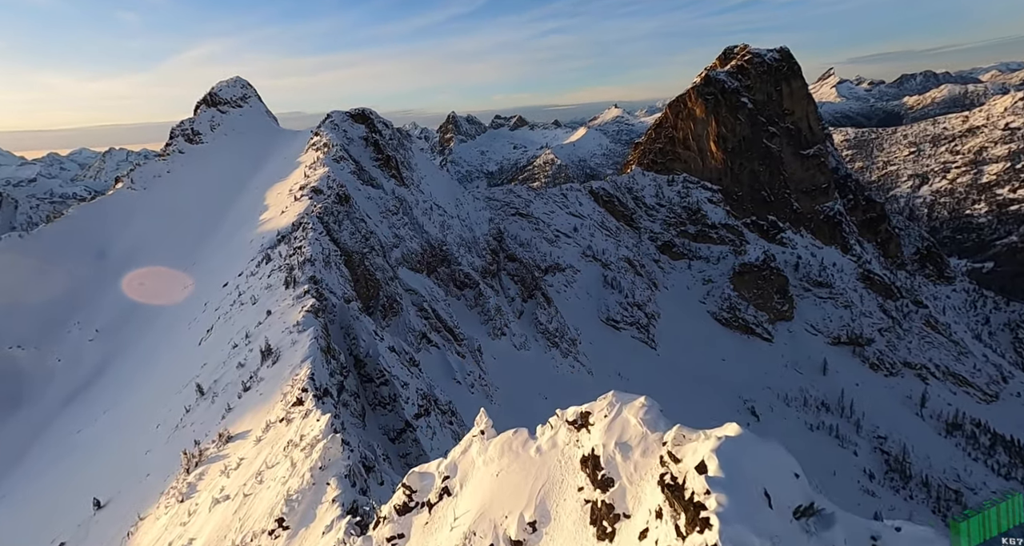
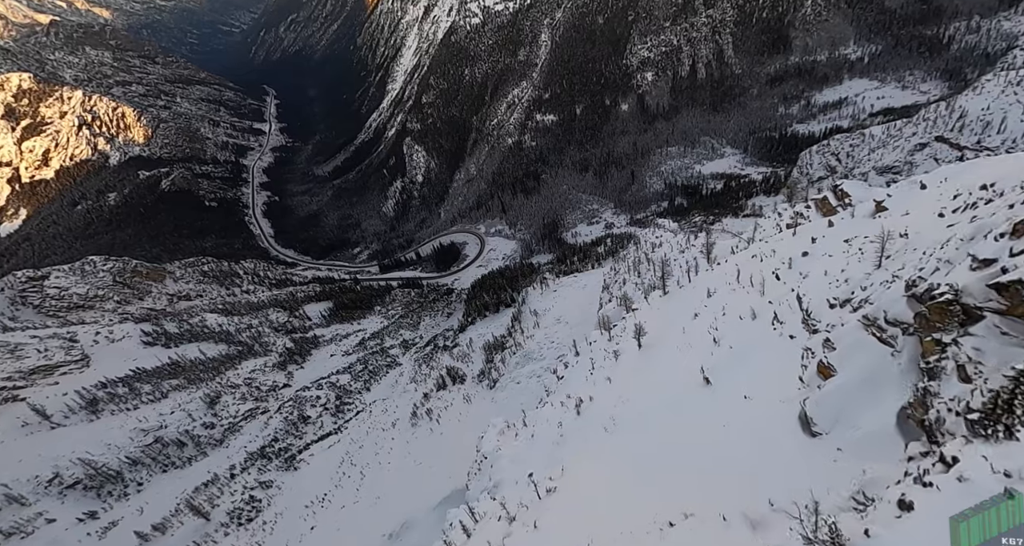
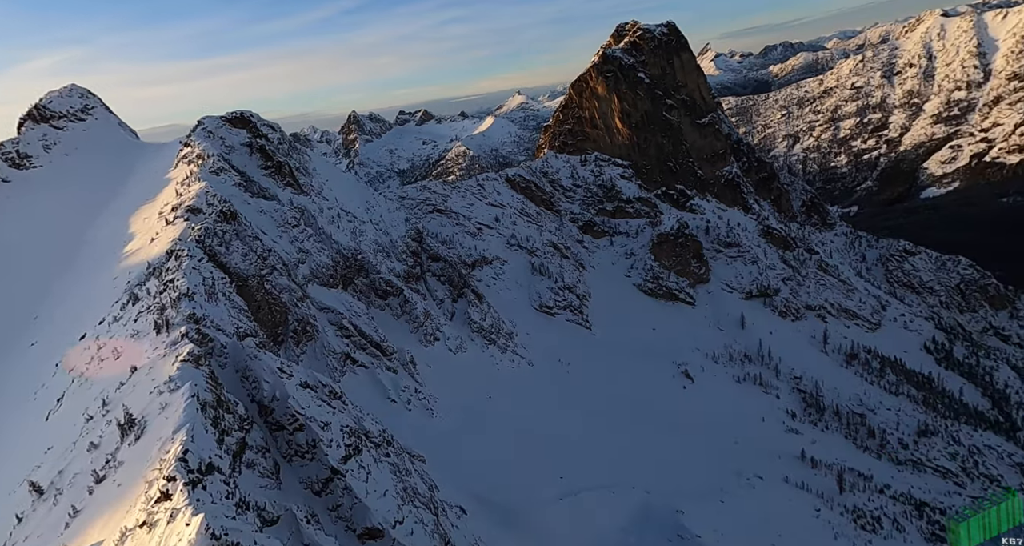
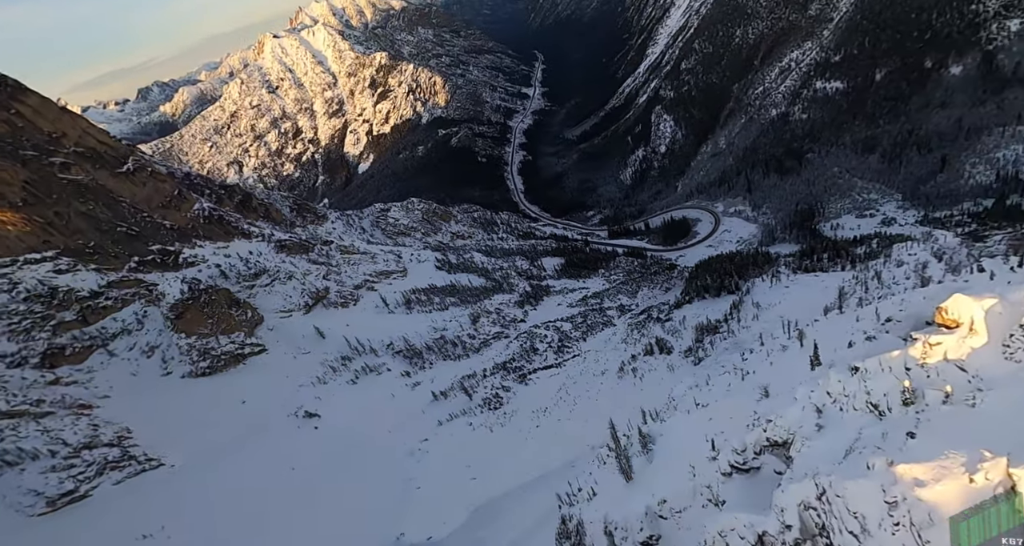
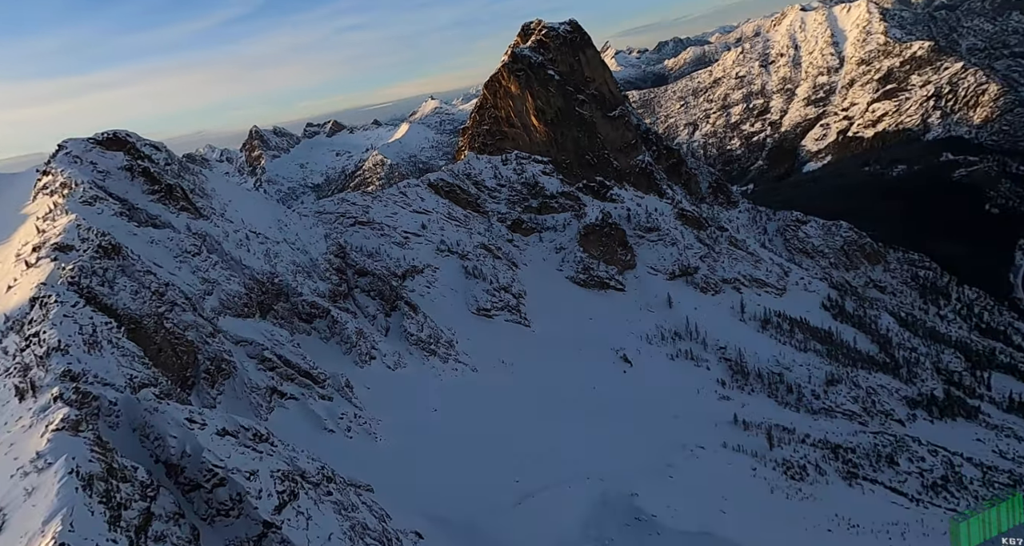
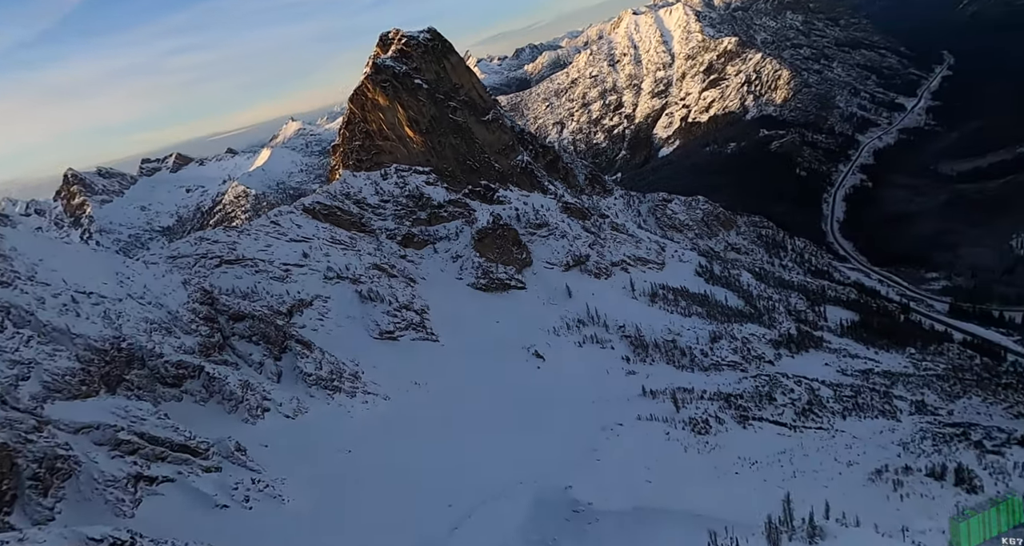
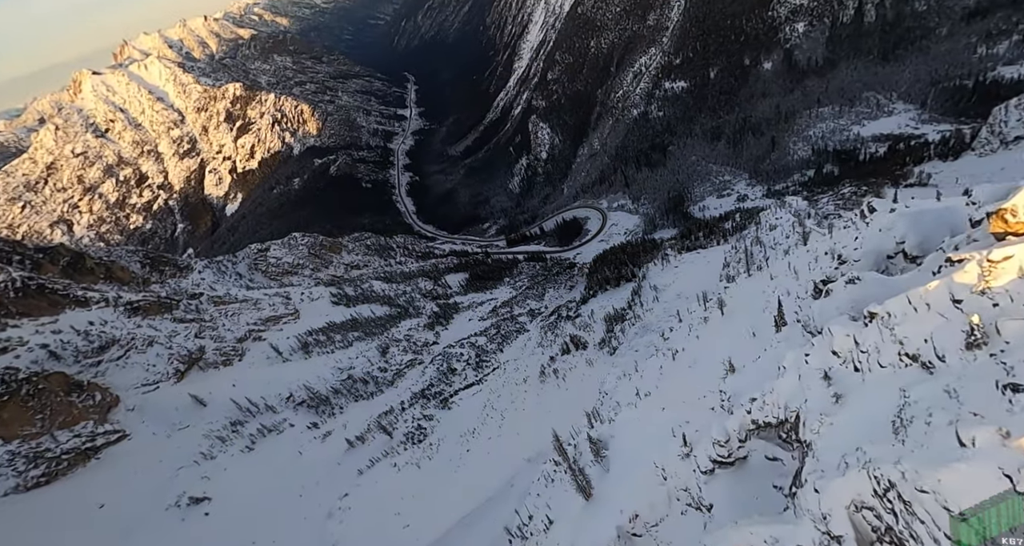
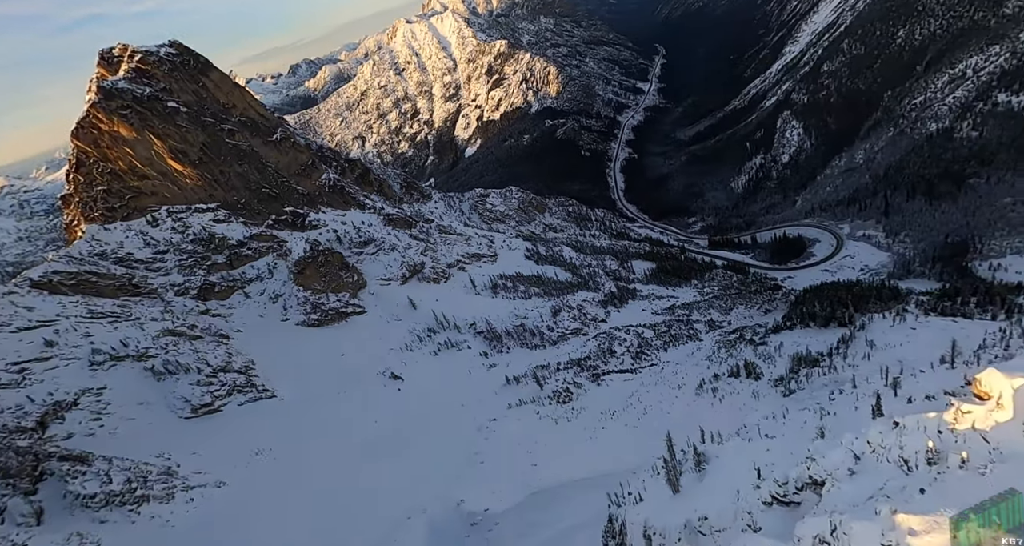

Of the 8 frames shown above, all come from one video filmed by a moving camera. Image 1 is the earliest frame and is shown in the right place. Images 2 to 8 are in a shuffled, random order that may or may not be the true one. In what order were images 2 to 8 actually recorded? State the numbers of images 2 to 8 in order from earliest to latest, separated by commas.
3, 5, 6, 8, 4, 7, 2
